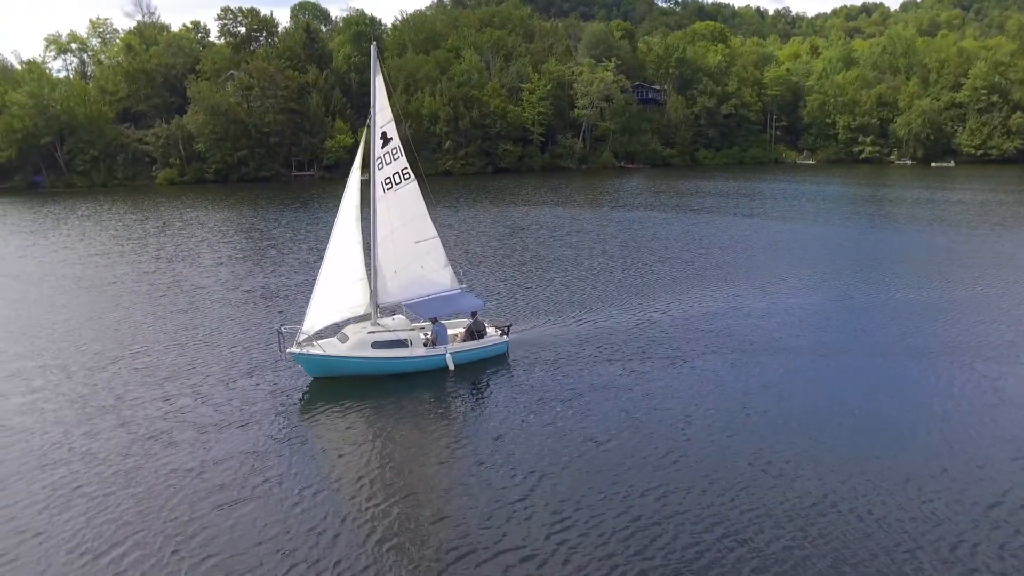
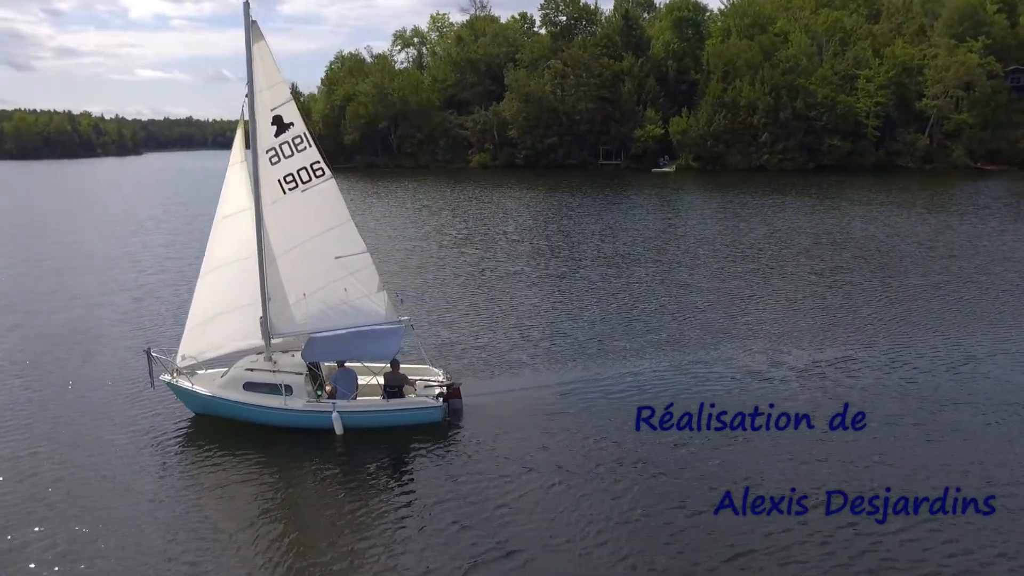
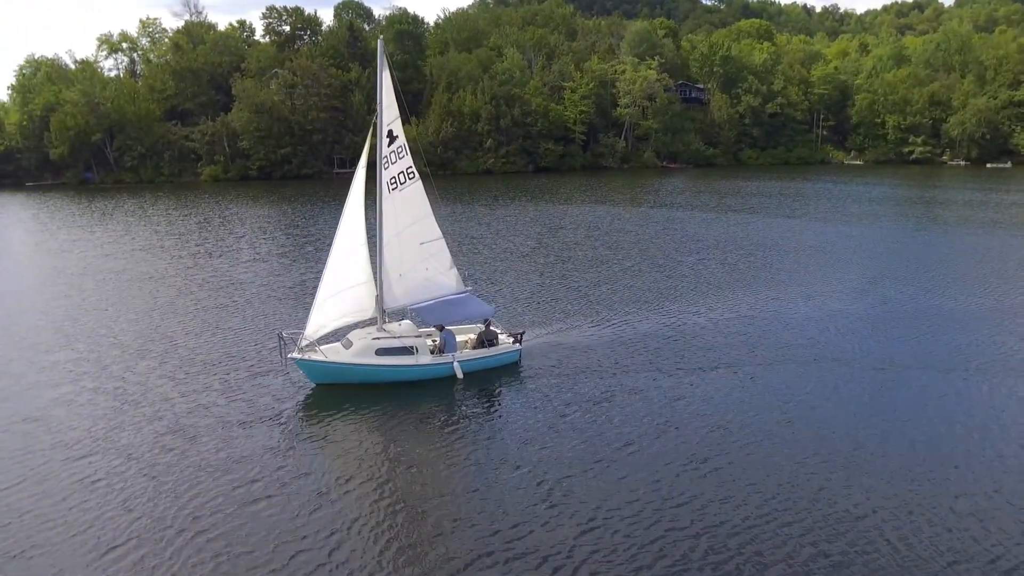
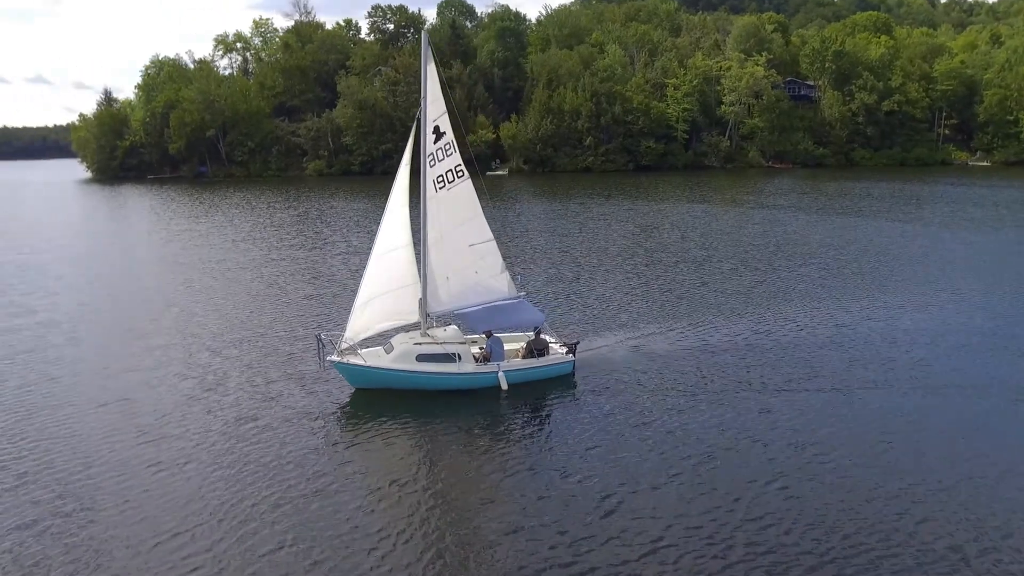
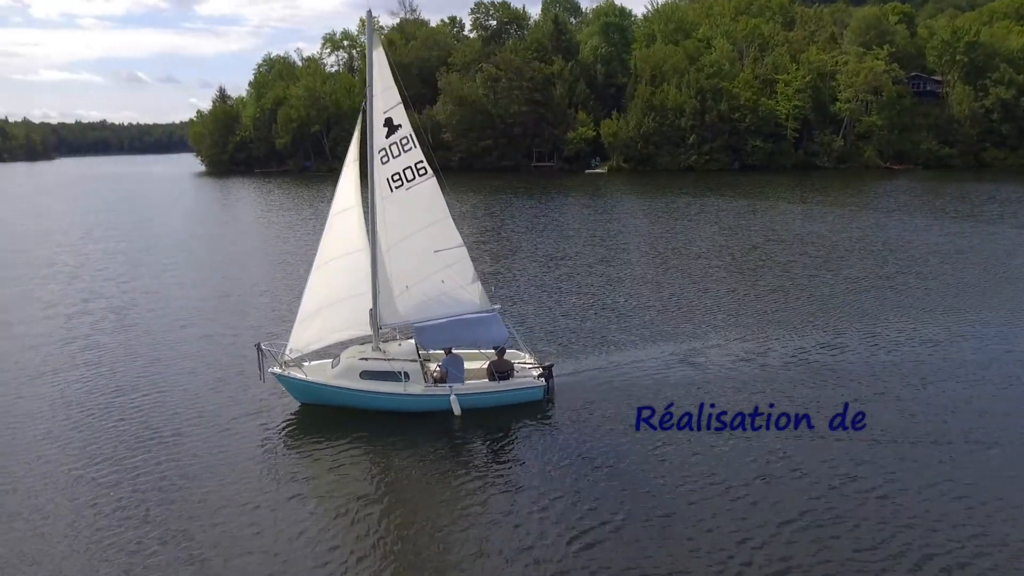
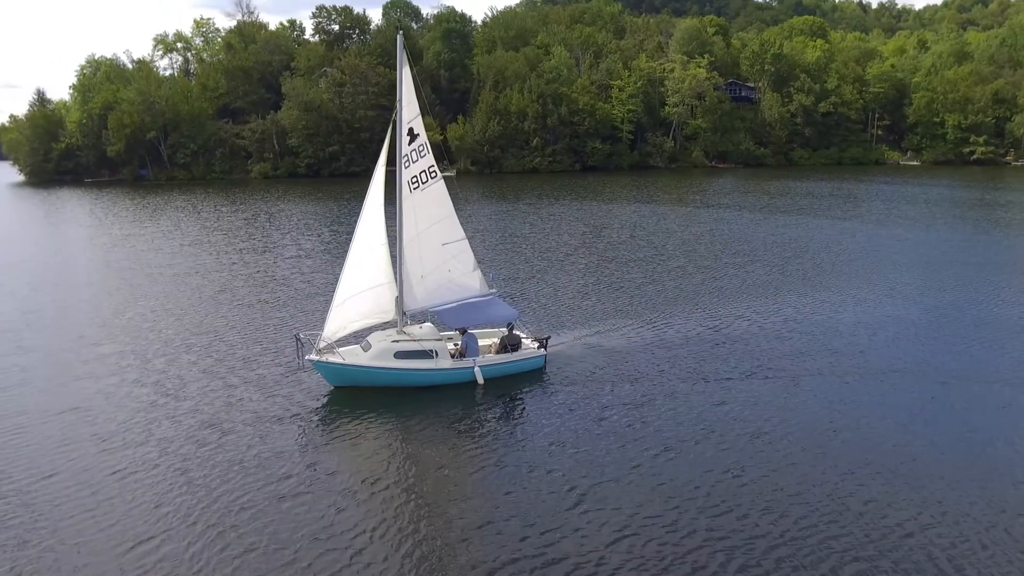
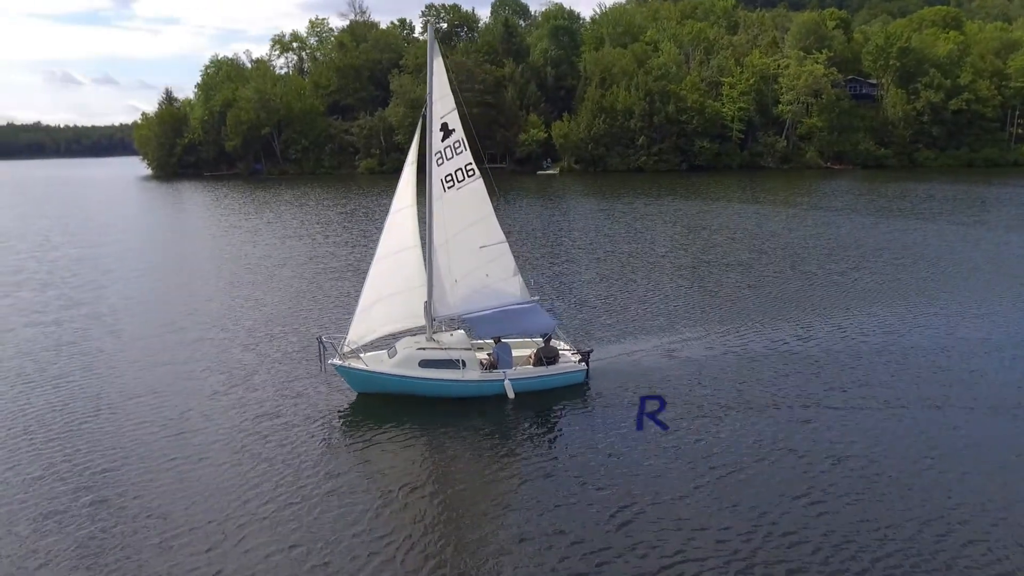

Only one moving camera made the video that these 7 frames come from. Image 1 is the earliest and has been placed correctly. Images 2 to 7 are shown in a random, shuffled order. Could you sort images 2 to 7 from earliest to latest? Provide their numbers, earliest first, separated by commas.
3, 6, 4, 7, 5, 2
